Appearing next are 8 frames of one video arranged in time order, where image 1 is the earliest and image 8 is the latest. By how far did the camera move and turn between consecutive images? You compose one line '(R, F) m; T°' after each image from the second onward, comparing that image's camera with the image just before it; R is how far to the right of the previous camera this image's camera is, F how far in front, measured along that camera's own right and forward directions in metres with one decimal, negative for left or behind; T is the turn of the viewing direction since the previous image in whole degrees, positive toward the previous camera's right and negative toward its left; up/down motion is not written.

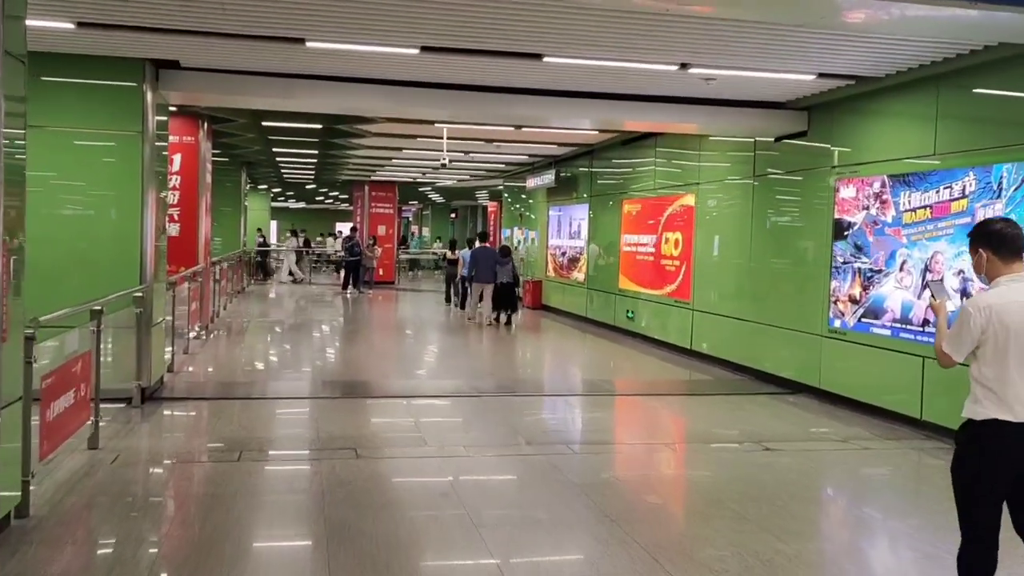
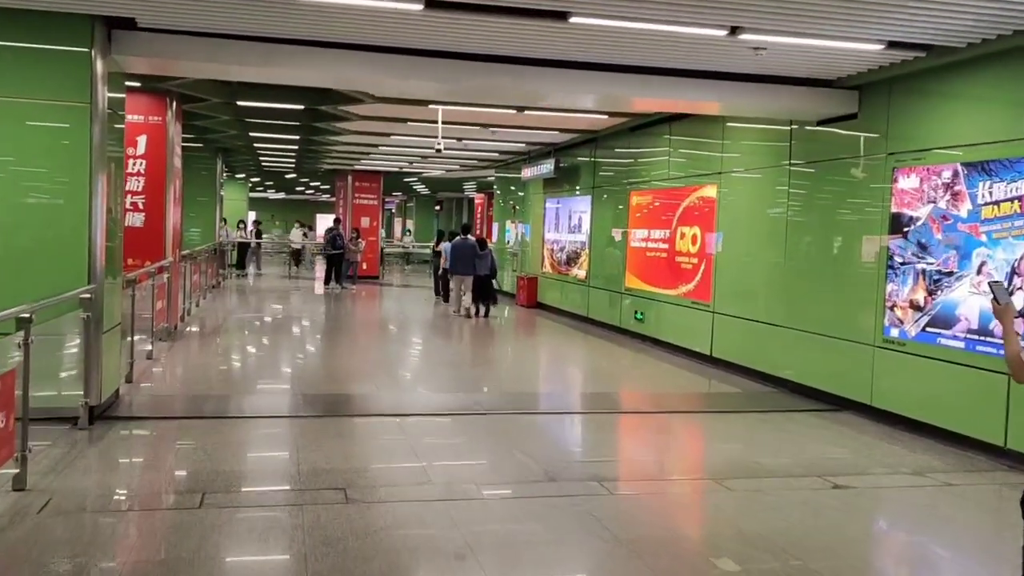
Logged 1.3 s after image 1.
(-0.2, +1.0) m; +1°
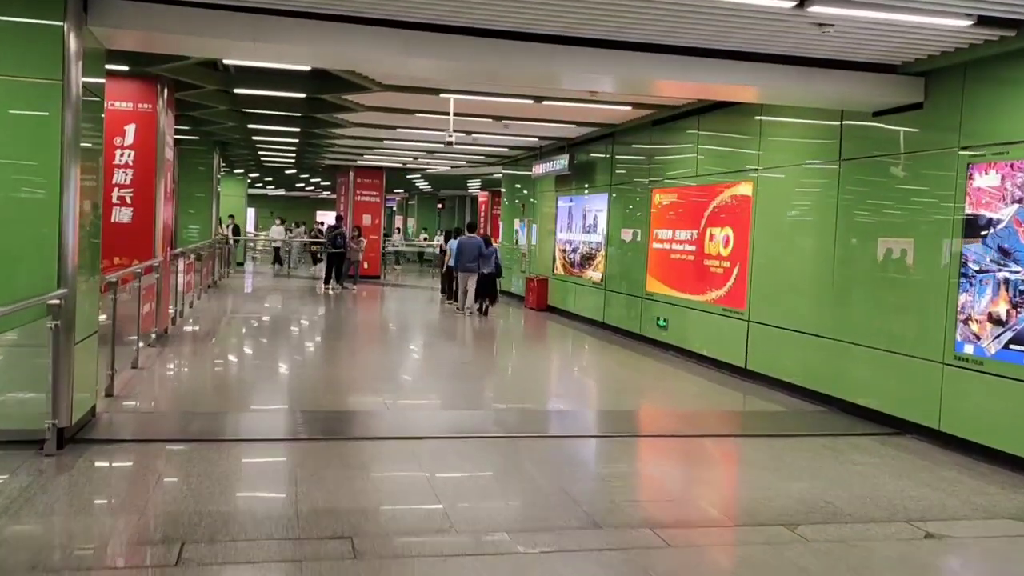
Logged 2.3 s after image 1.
(-0.2, +0.7) m; 0°
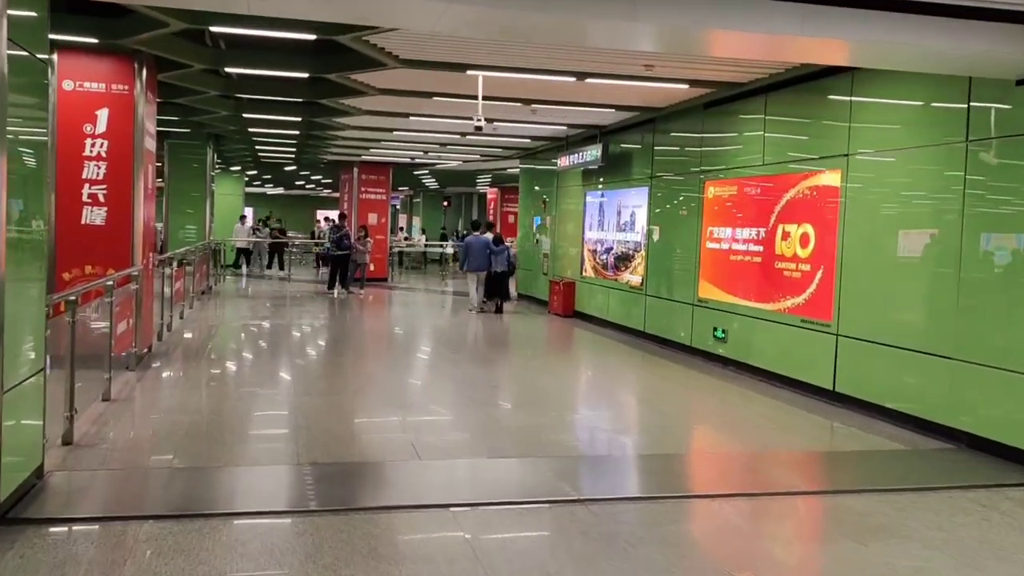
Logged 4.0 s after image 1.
(-0.3, +1.3) m; 0°
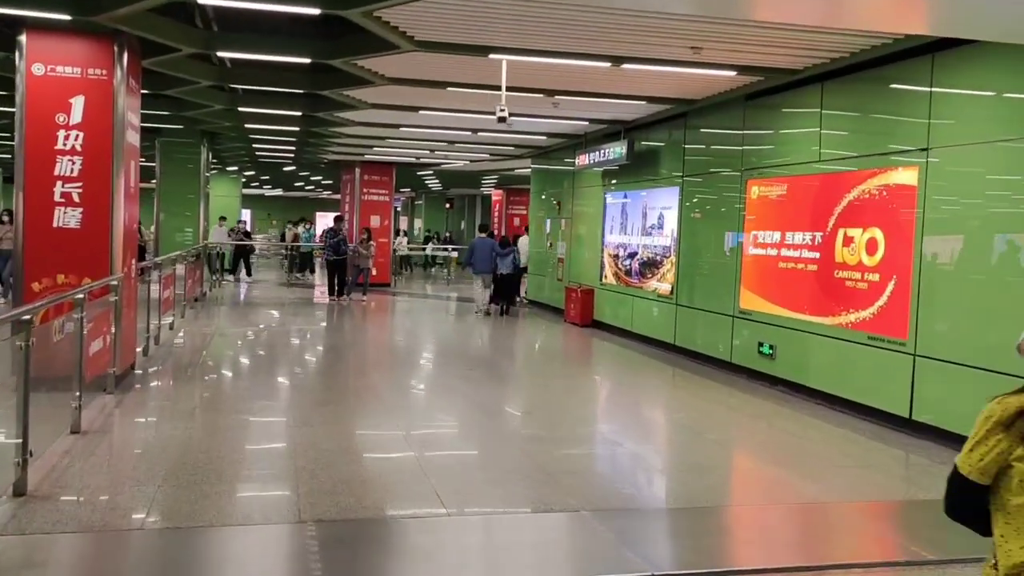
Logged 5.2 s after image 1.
(-0.2, +0.9) m; 0°
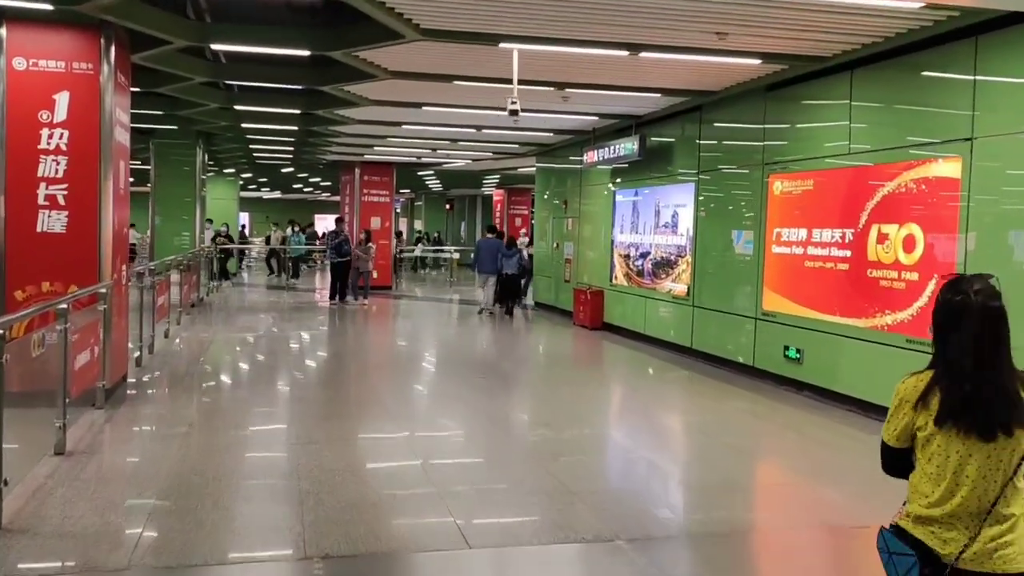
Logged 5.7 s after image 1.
(-0.1, +0.4) m; 0°
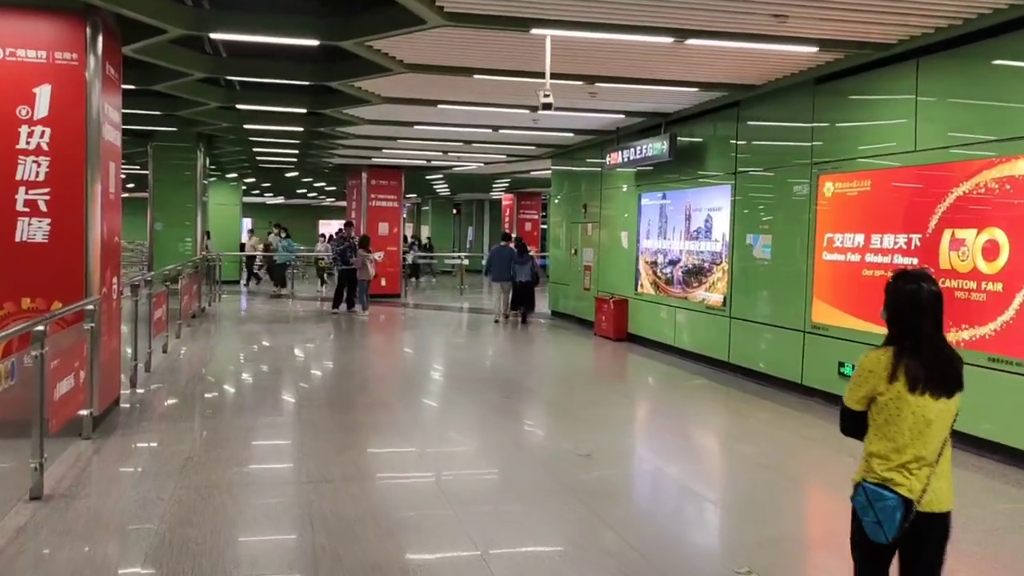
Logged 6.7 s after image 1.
(-0.2, +0.7) m; 0°
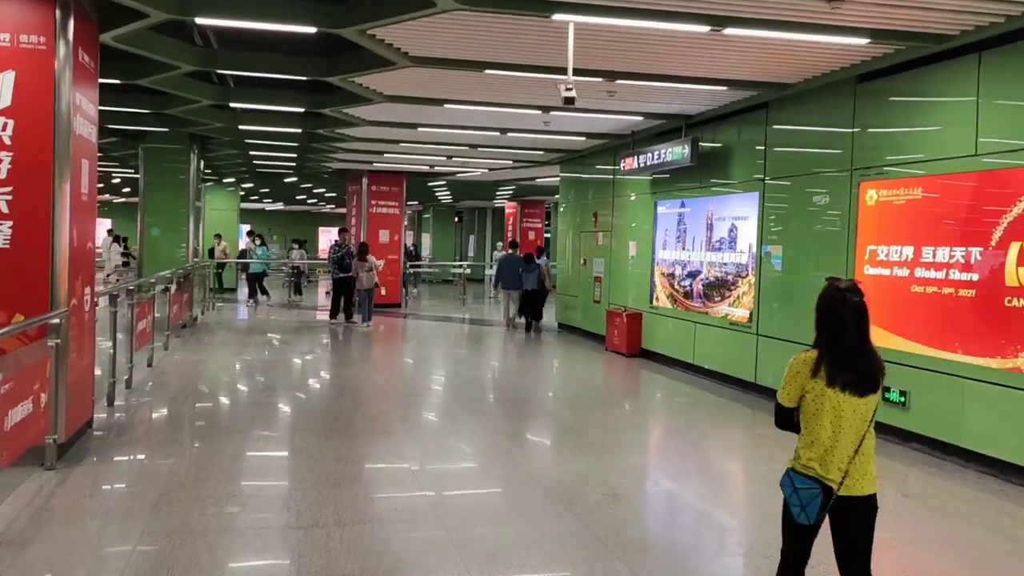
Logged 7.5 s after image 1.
(-0.1, +0.6) m; 0°
